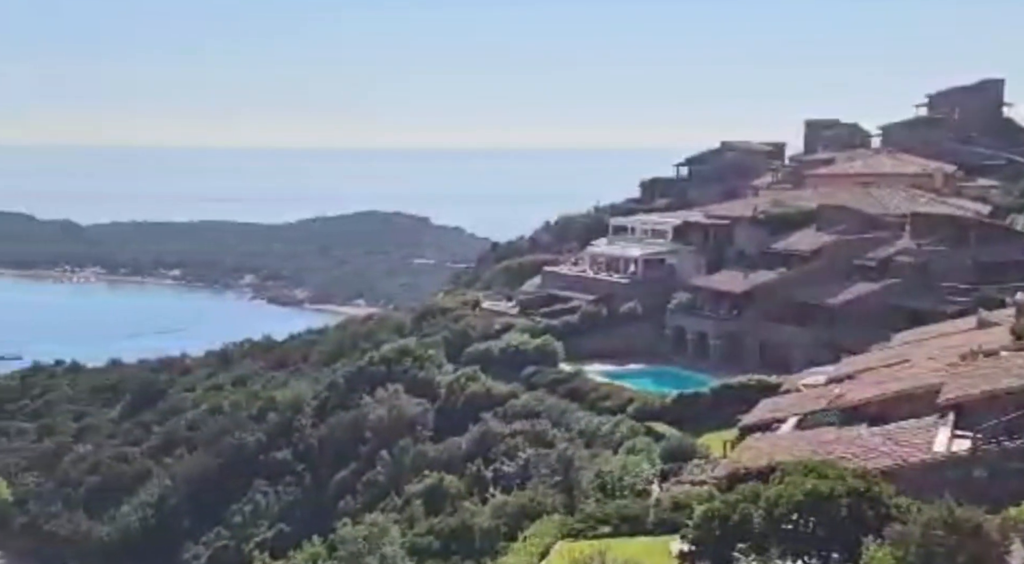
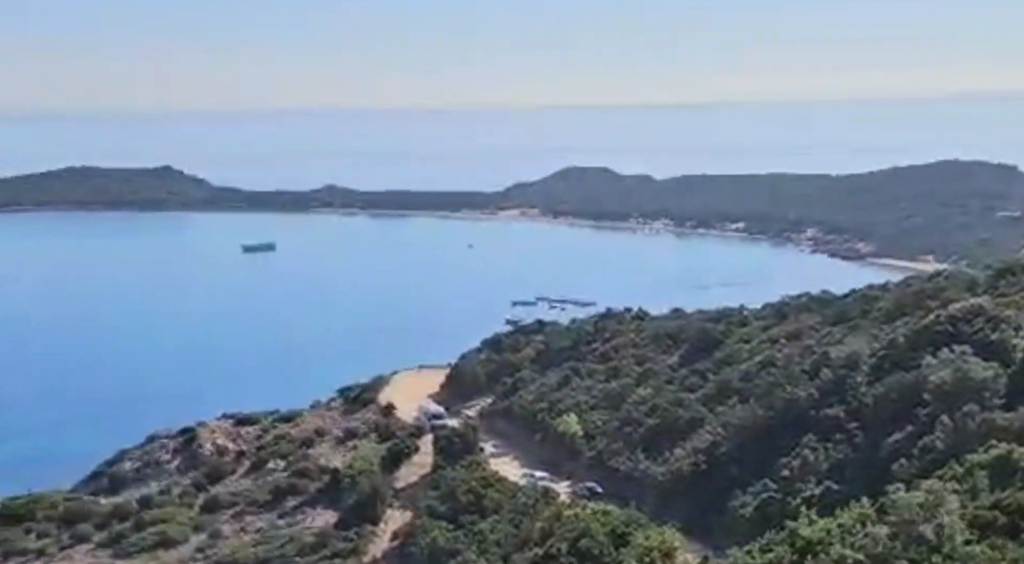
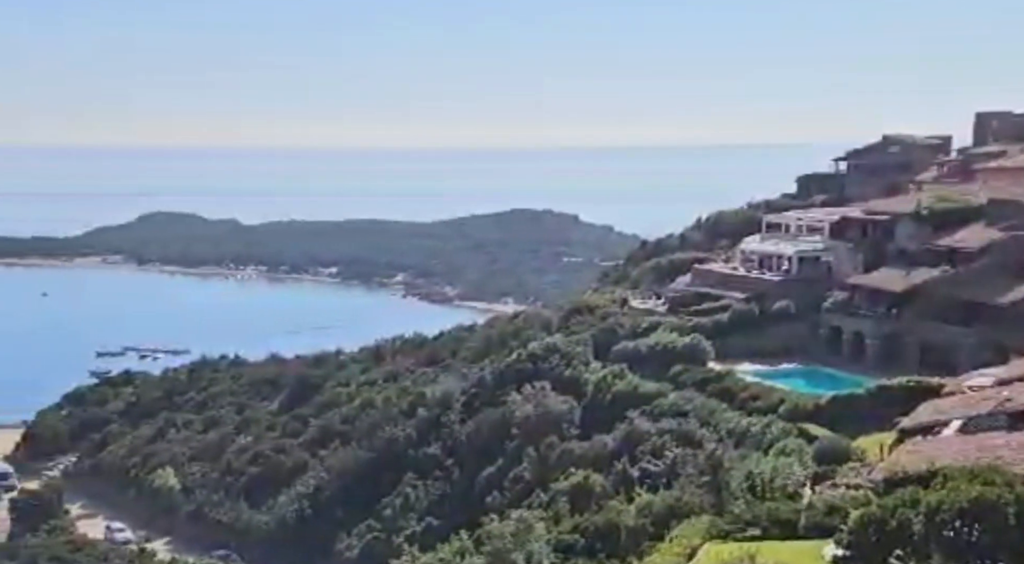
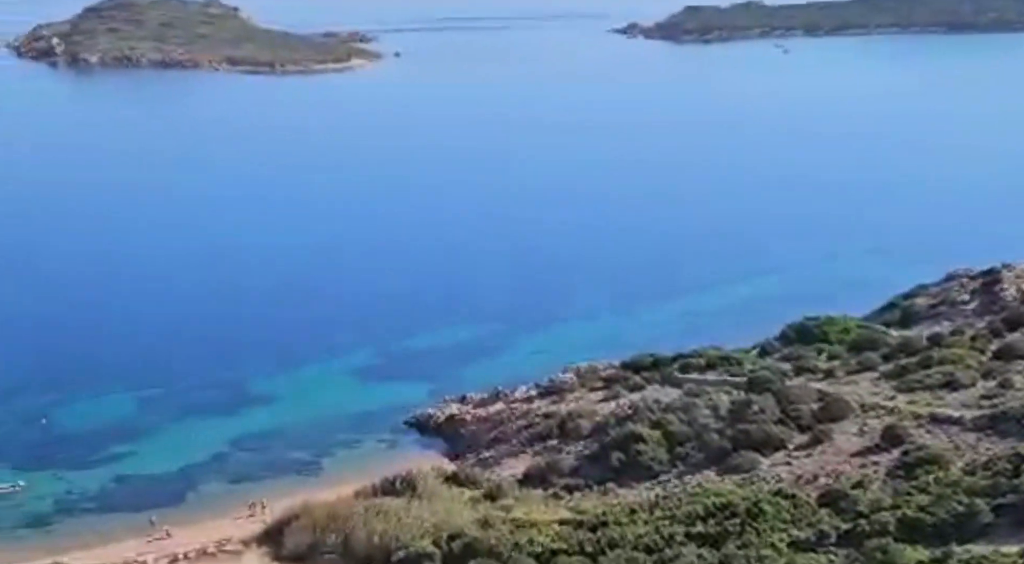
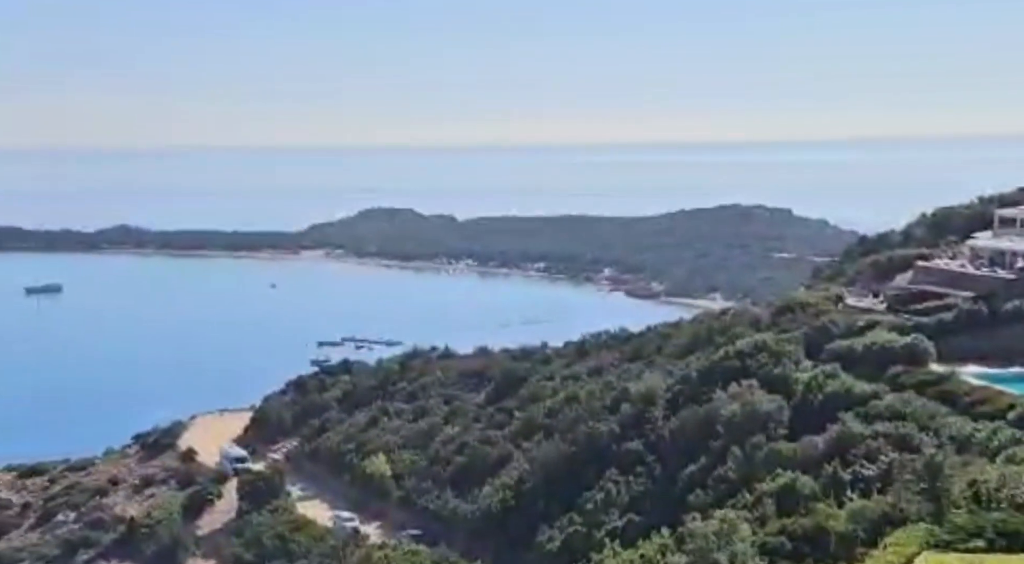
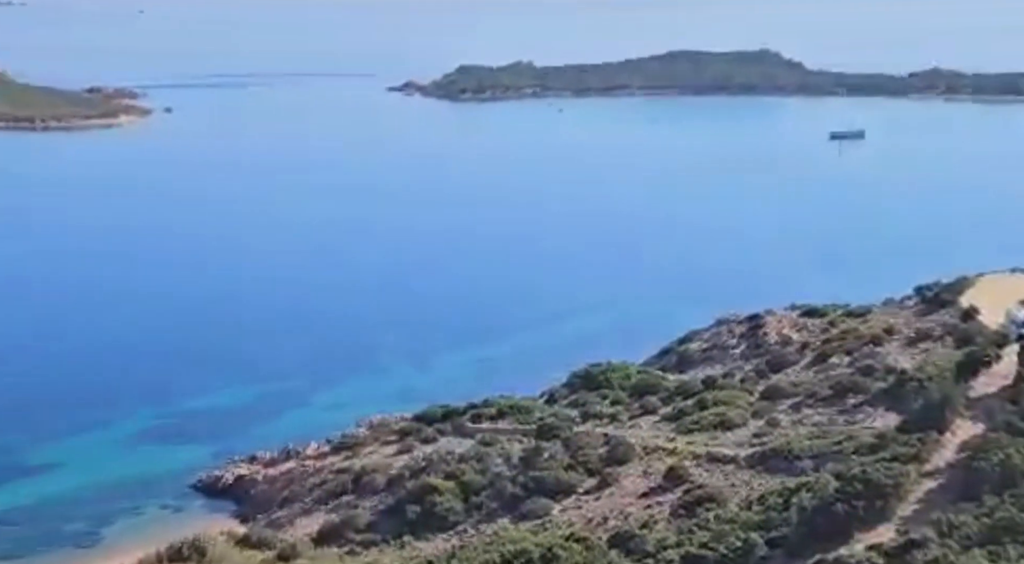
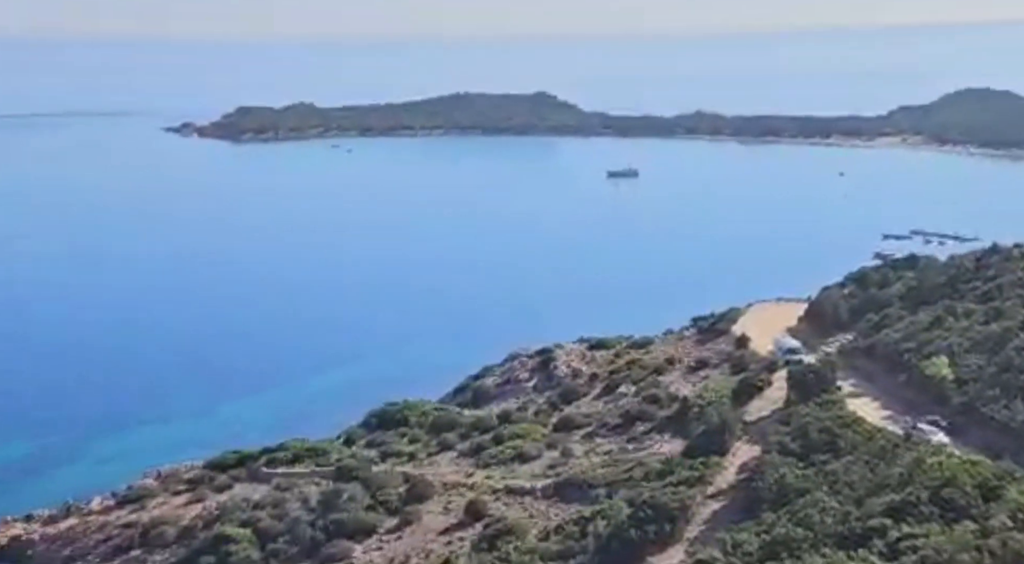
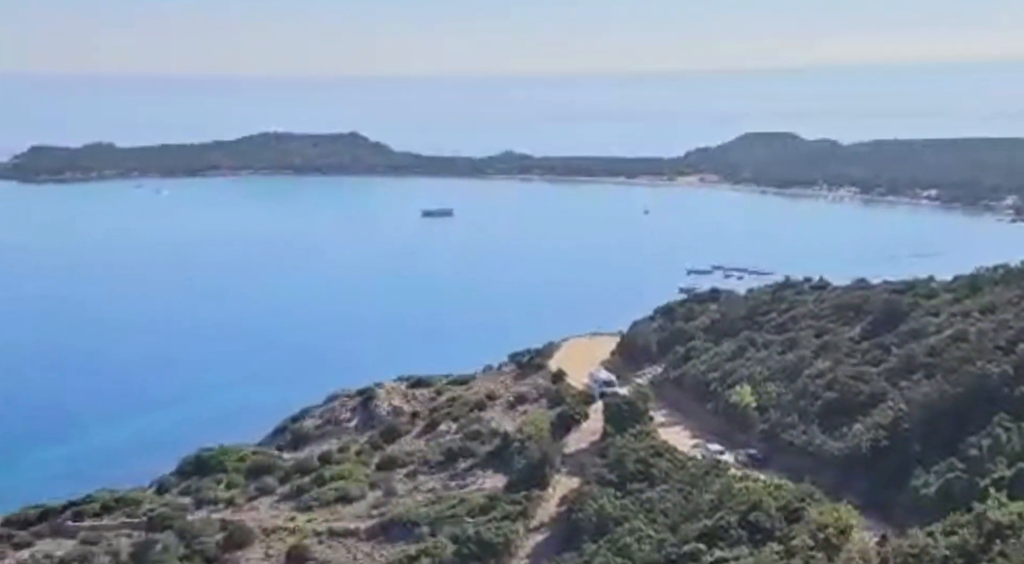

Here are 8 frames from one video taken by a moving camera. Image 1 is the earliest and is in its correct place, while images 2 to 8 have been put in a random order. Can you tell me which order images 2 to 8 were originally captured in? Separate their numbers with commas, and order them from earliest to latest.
3, 5, 2, 8, 7, 6, 4
